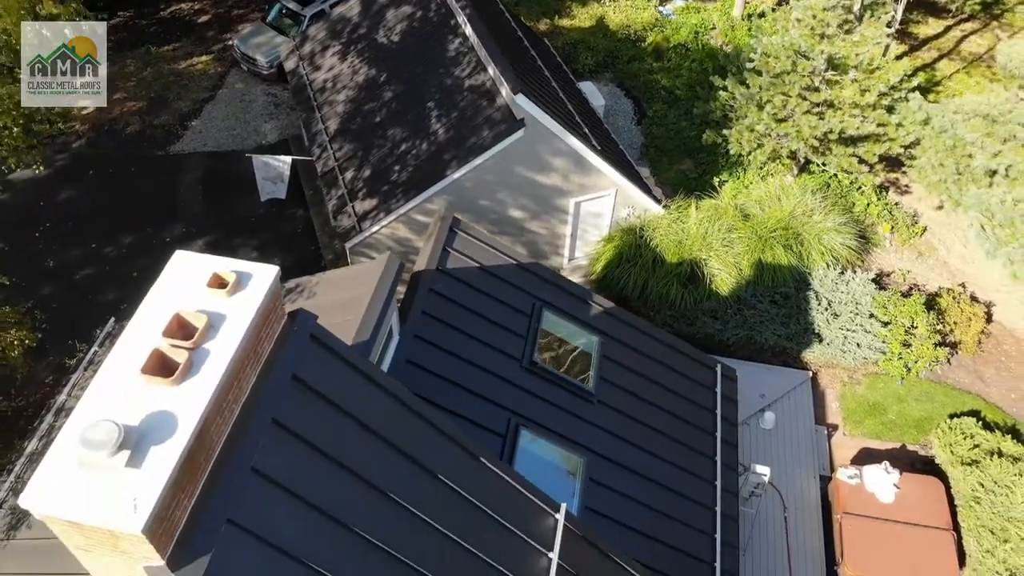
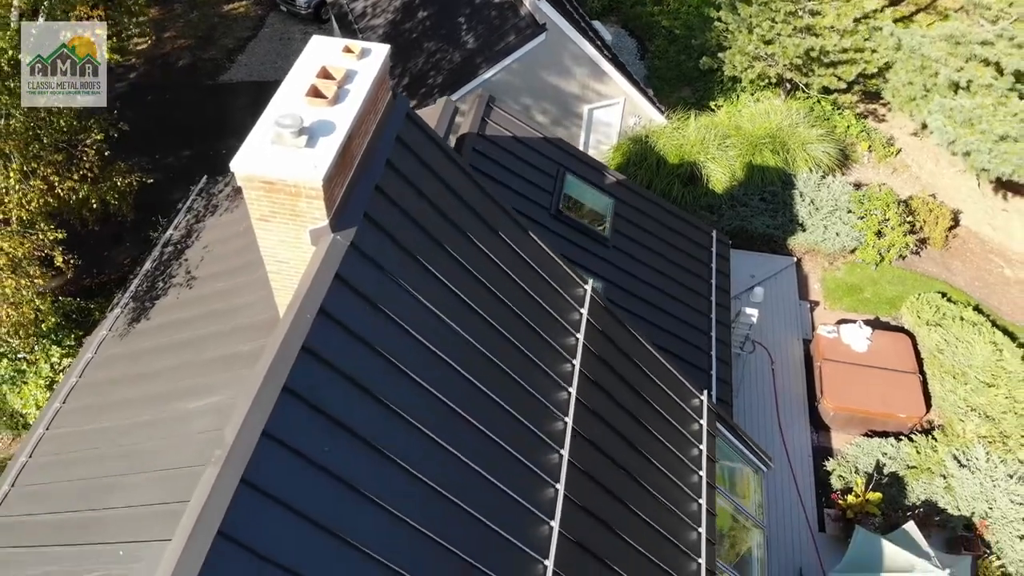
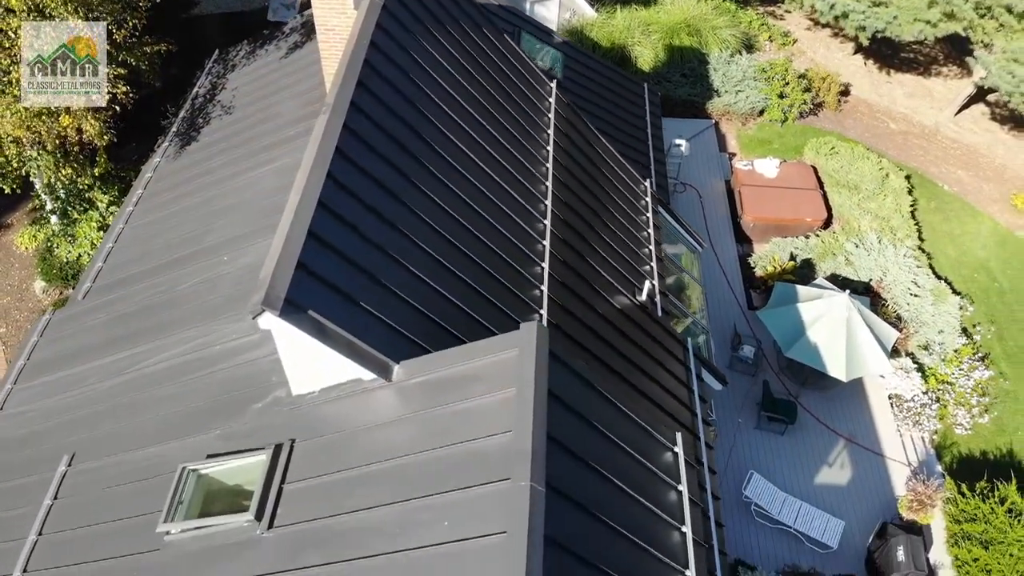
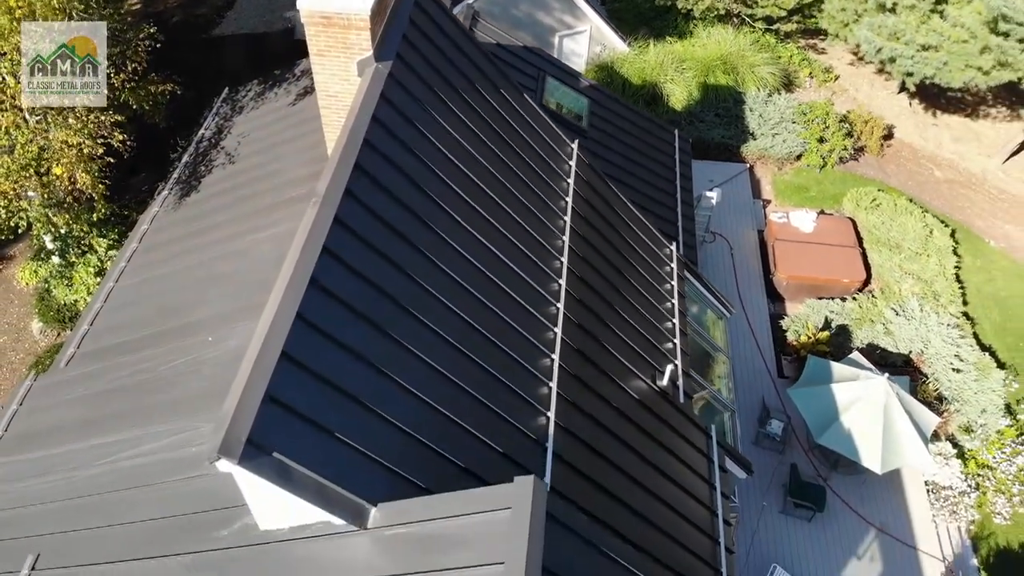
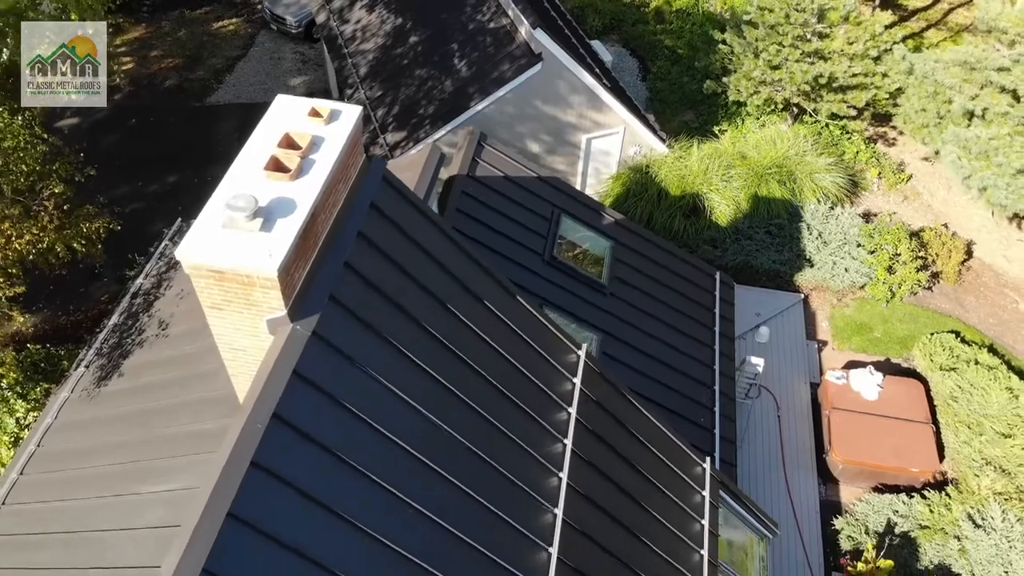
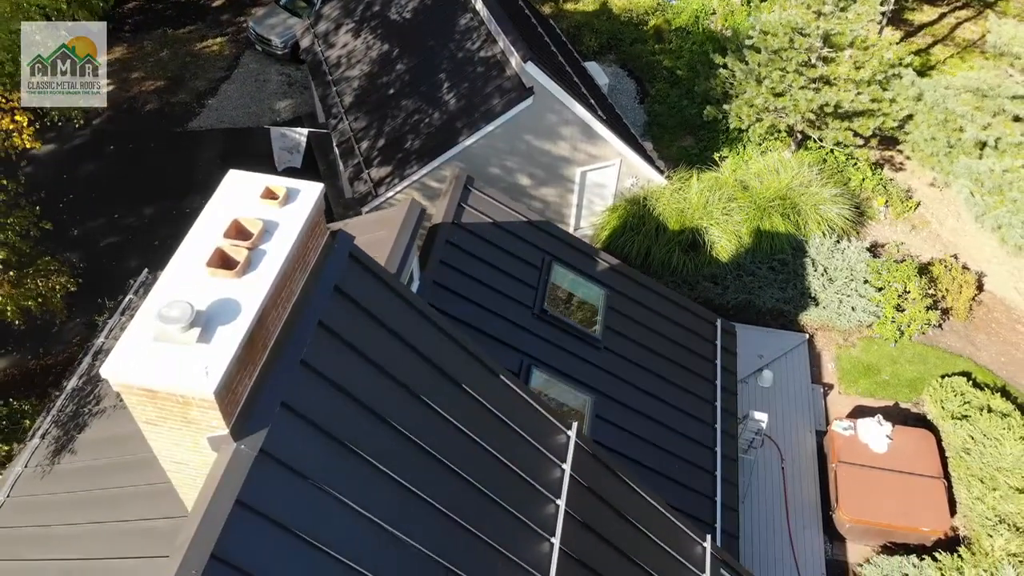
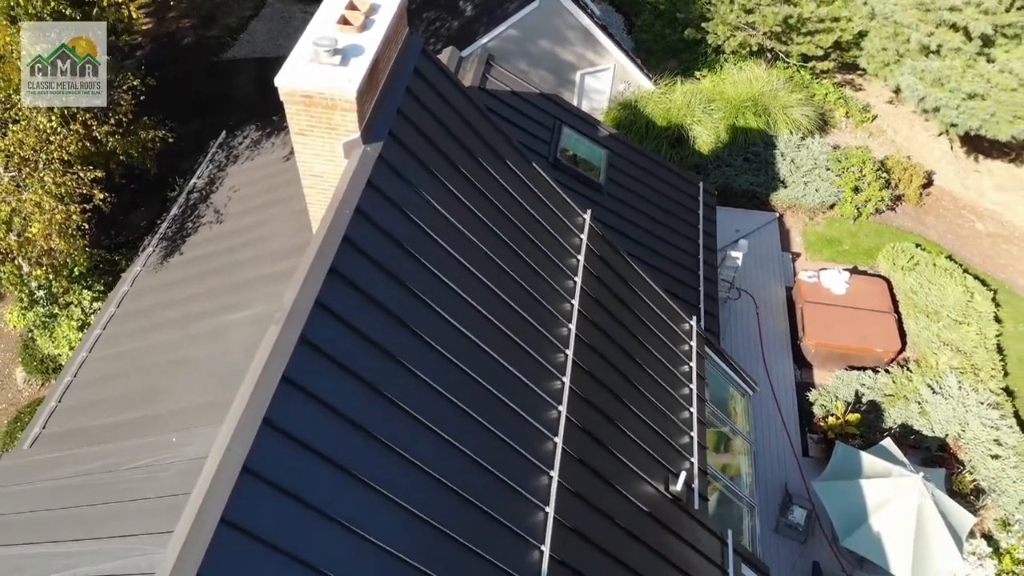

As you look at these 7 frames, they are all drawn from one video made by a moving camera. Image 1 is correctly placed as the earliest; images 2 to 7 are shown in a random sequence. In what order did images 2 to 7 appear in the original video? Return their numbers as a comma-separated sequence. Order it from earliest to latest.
6, 5, 2, 7, 4, 3
